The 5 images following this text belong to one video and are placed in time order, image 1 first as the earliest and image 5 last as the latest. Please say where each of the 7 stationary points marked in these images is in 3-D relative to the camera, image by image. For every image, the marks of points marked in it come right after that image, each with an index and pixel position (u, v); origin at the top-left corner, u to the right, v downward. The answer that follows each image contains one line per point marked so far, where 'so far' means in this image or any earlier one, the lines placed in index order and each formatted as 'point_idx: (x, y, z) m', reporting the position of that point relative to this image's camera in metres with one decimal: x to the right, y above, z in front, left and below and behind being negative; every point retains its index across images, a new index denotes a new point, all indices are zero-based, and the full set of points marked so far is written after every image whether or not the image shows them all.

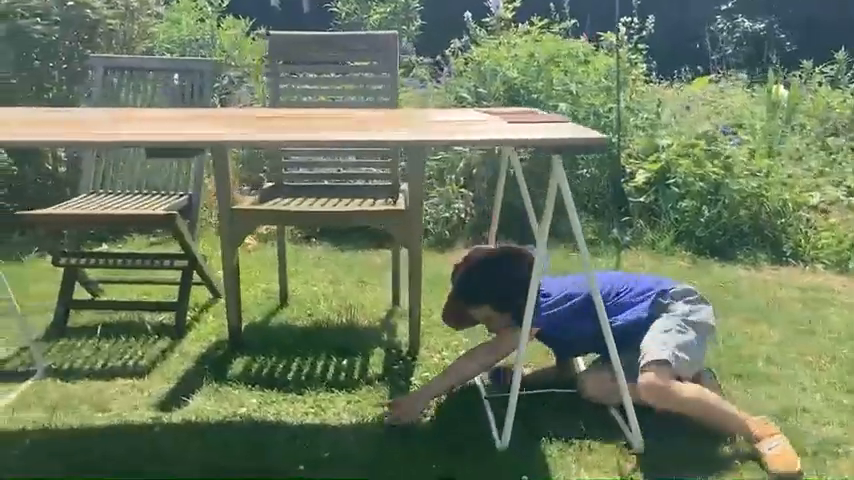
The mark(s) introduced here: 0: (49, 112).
0: (-1.5, +0.5, +3.1) m
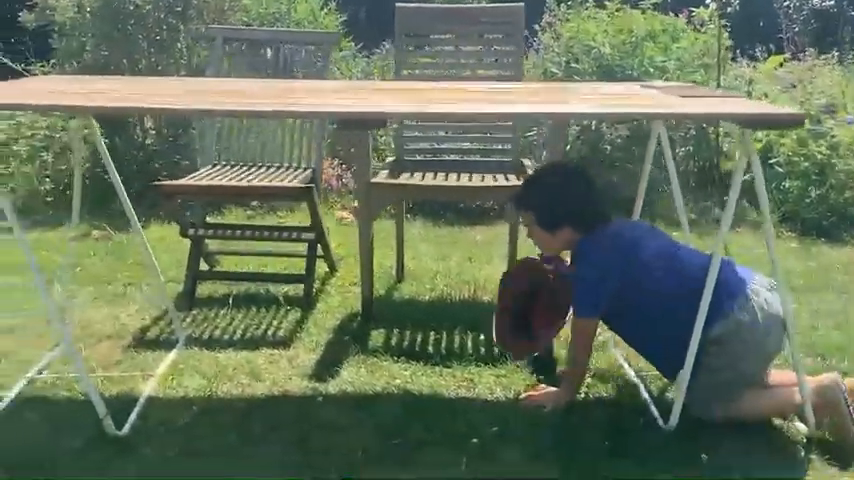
0: (-0.9, +0.6, +3.1) m
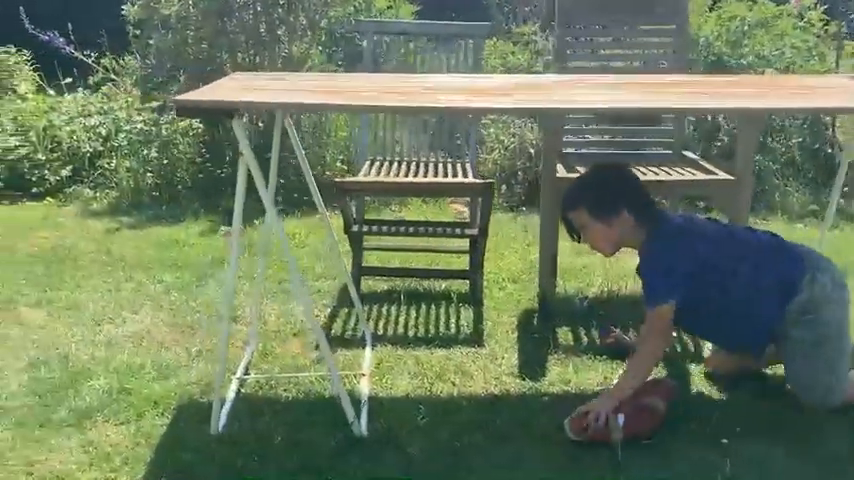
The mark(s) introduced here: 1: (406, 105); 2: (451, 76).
0: (-0.1, +0.6, +3.0) m
1: (-0.1, +0.4, +2.5) m
2: (+0.1, +0.7, +3.2) m
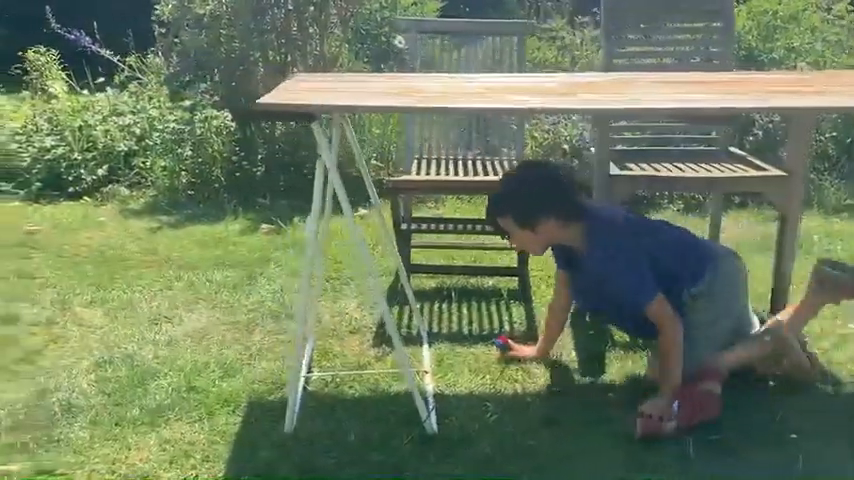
0: (+0.2, +0.6, +3.0) m
1: (+0.2, +0.4, +2.5) m
2: (+0.3, +0.7, +3.2) m
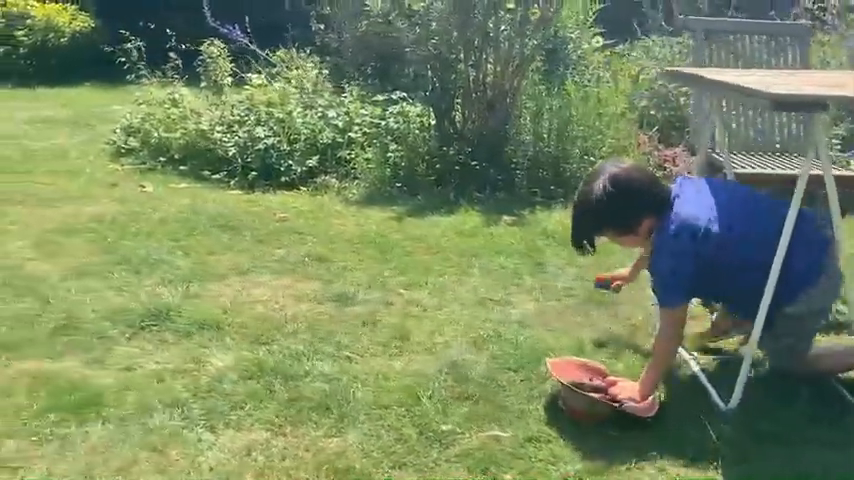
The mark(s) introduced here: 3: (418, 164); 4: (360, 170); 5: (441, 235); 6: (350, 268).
0: (+1.8, +0.7, +3.2) m
1: (+1.8, +0.5, +2.7) m
2: (+2.0, +0.7, +3.4) m
3: (-0.1, +0.6, +6.1) m
4: (-0.5, +0.6, +6.1) m
5: (+0.1, 0.0, +4.8) m
6: (-0.4, -0.2, +4.2) m
